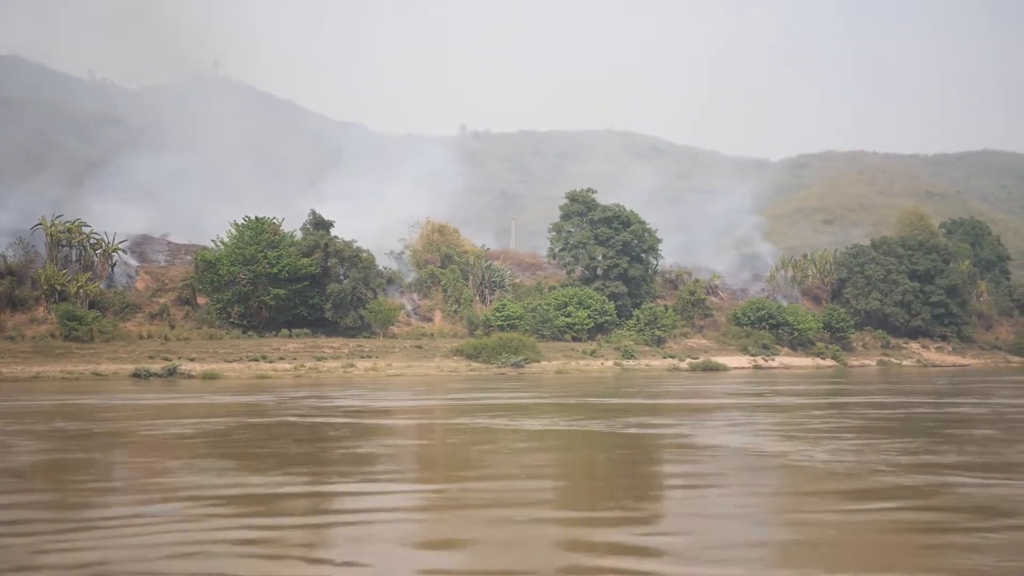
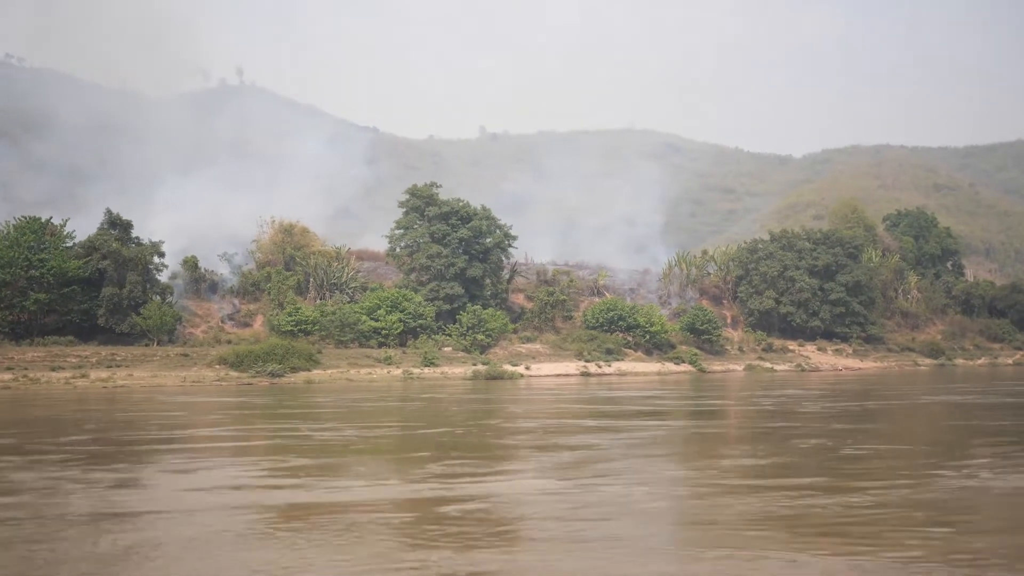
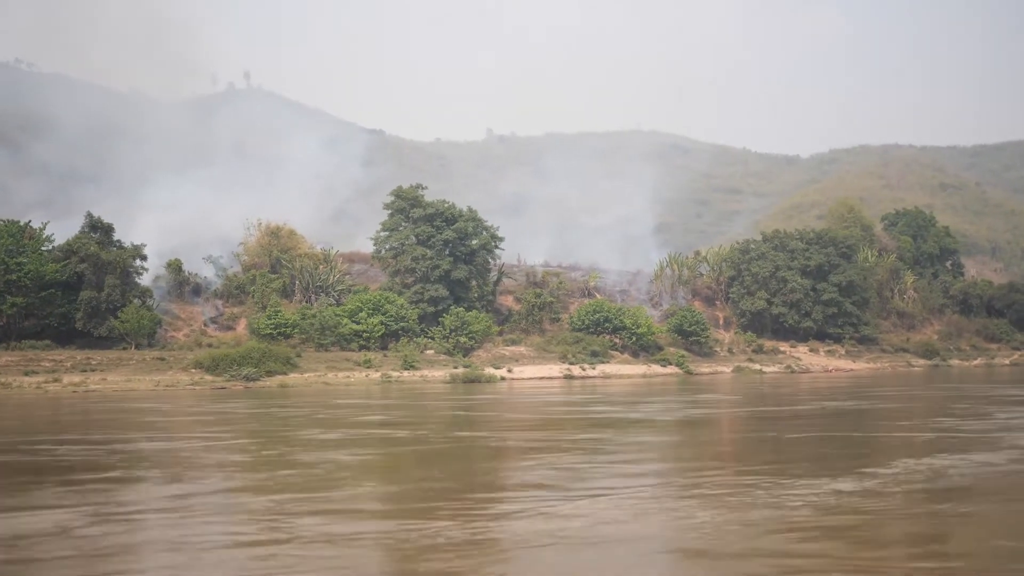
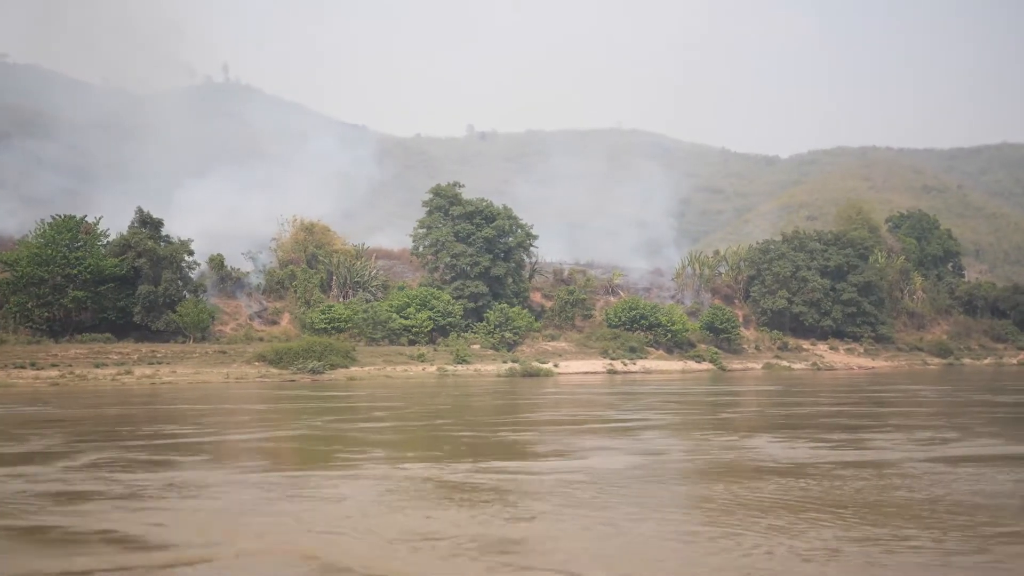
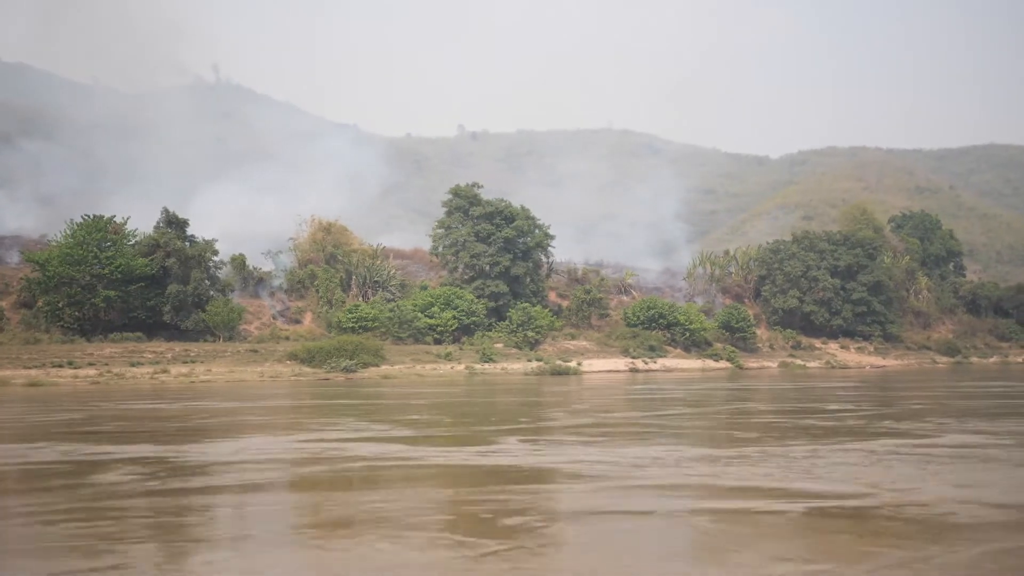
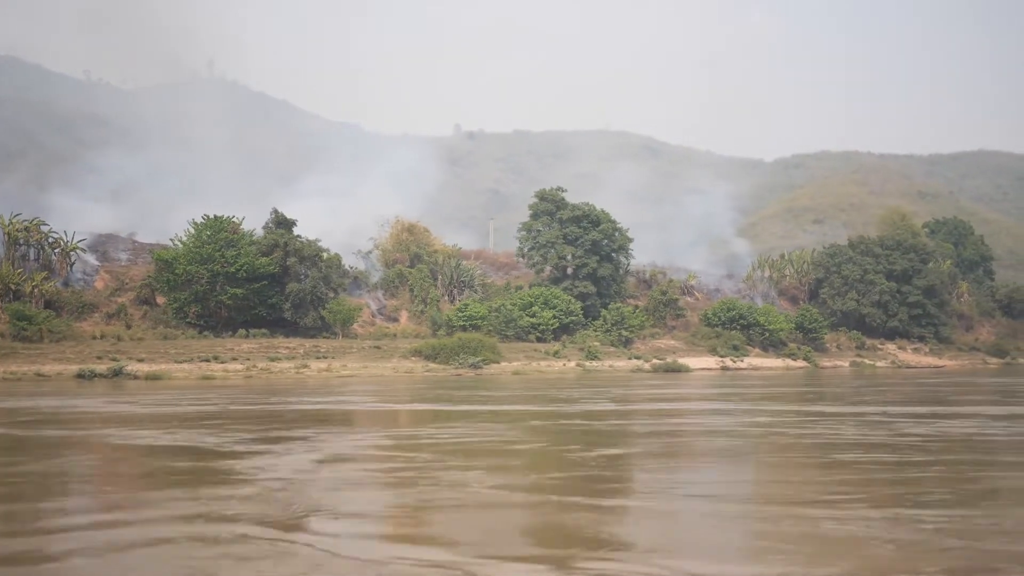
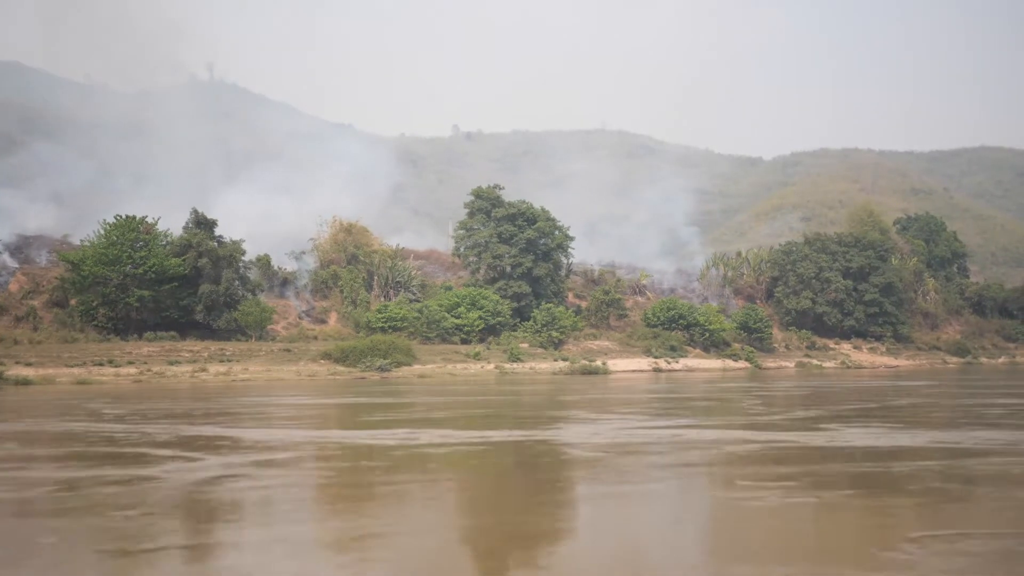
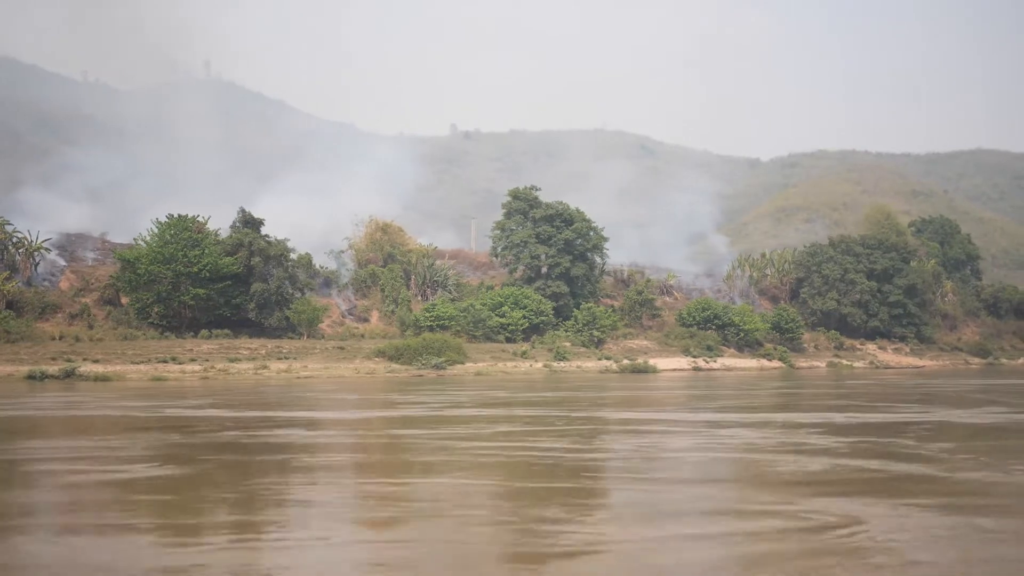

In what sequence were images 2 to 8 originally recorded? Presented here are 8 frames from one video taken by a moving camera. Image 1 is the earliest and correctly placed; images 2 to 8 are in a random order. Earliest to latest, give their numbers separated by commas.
6, 8, 7, 5, 4, 2, 3
